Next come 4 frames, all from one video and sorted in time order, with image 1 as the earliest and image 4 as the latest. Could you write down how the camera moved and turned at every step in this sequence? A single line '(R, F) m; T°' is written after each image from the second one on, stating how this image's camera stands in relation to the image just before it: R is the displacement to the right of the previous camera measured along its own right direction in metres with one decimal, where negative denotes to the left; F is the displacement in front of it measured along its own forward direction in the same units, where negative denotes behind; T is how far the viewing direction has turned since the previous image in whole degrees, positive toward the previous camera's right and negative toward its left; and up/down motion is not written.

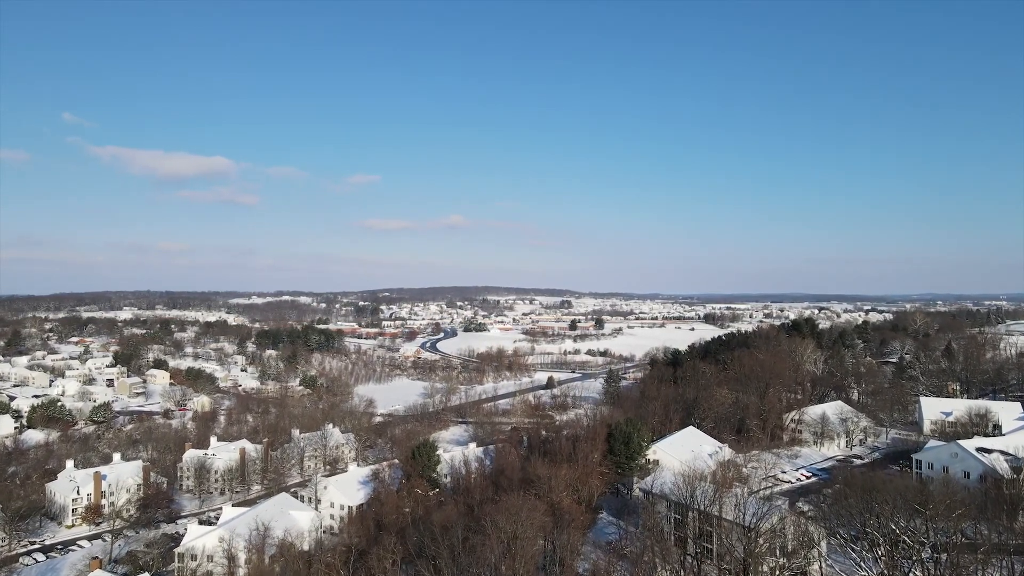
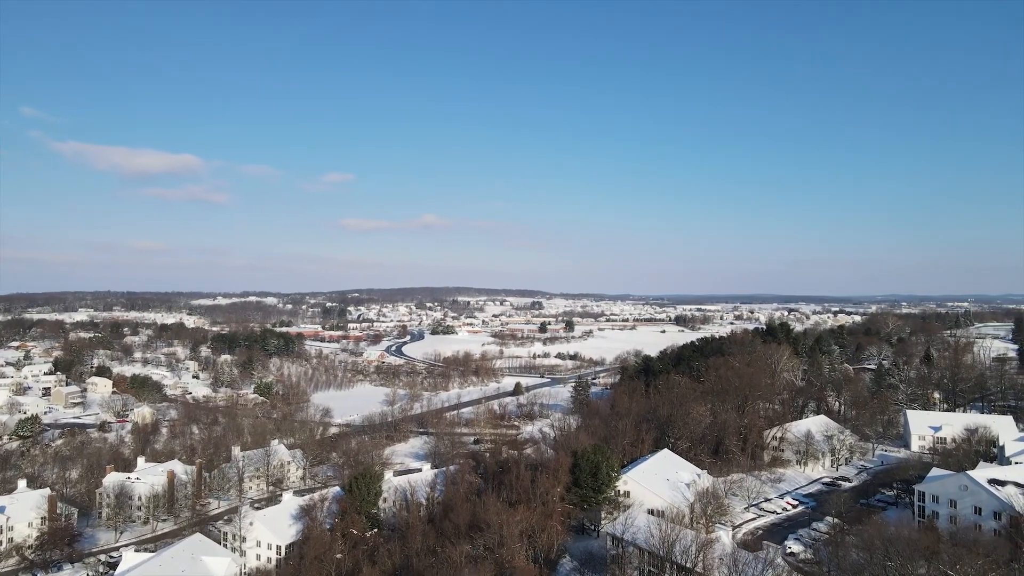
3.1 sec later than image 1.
(+0.5, +2.3) m; +2°
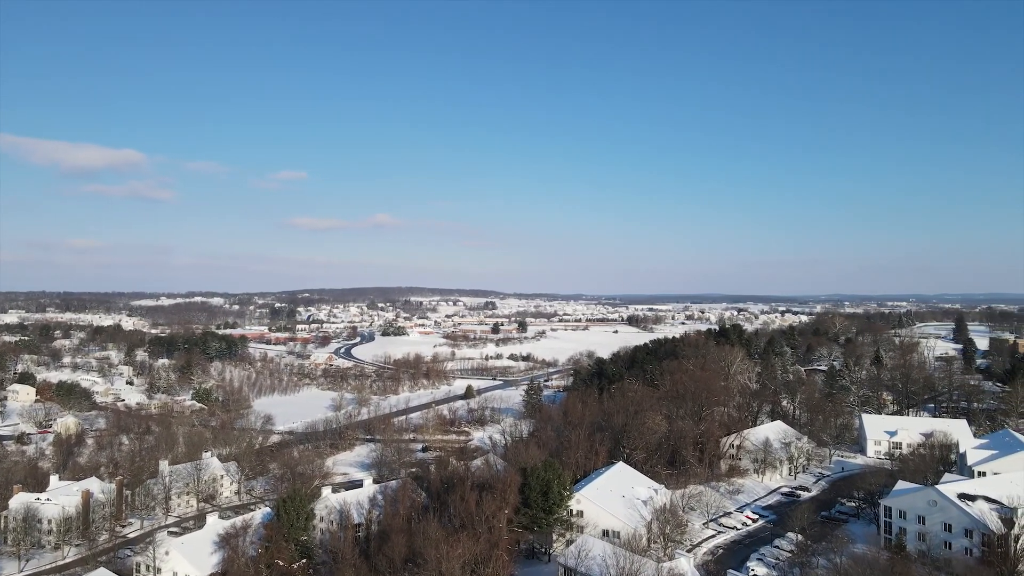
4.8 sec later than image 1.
(+0.2, +1.3) m; +4°
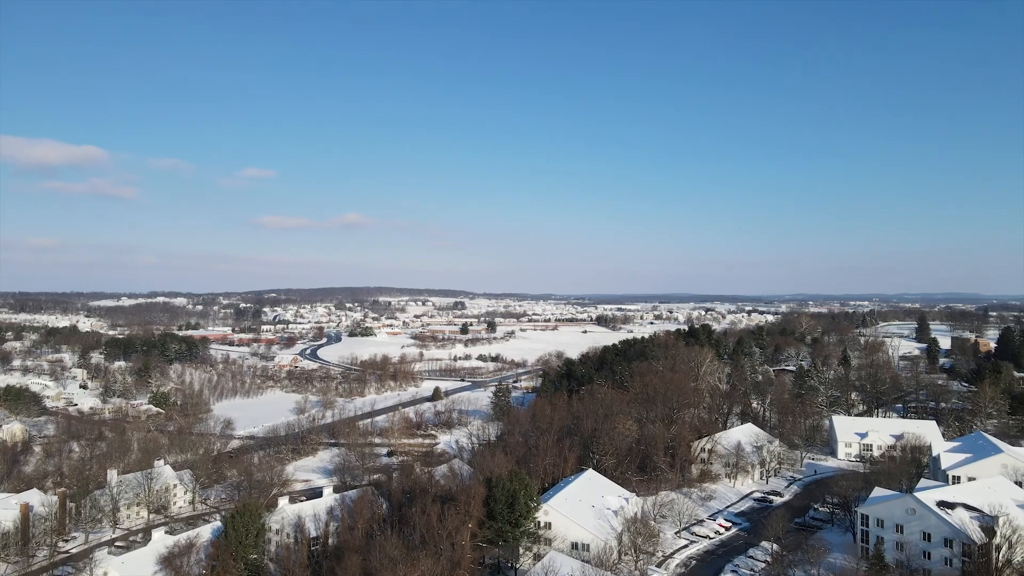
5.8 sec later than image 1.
(+0.1, +0.8) m; +2°
